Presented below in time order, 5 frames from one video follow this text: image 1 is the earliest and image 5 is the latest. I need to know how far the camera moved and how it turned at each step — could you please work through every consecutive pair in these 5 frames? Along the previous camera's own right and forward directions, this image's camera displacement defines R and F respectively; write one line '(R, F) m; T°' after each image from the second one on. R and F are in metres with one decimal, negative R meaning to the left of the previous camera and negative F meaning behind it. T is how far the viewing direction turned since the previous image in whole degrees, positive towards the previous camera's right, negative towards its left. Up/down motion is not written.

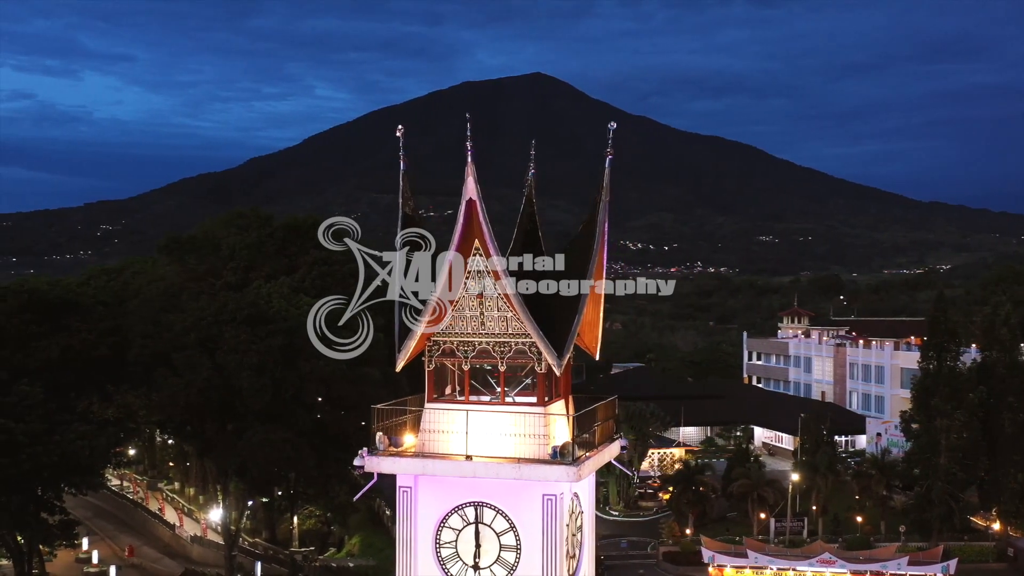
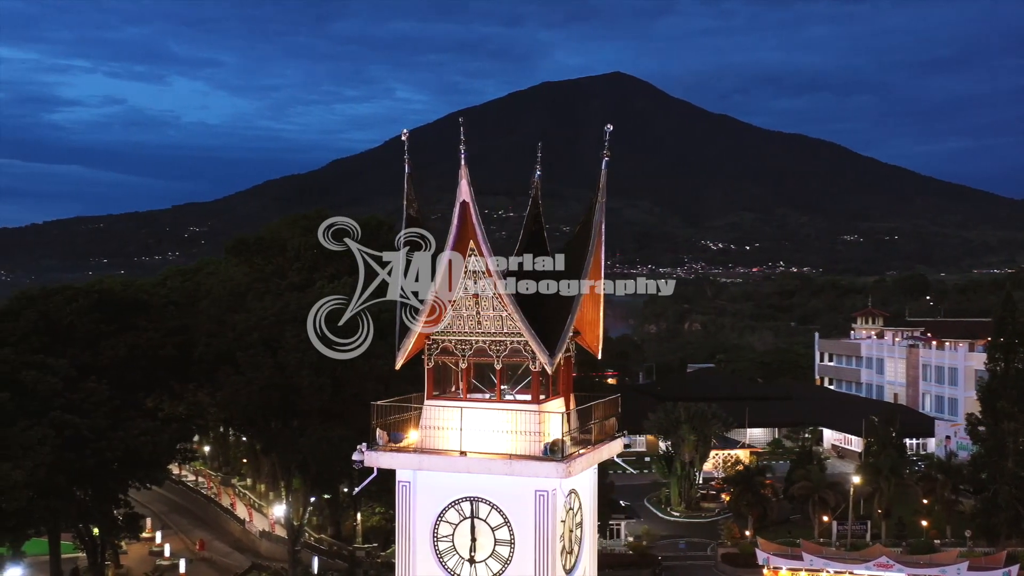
(+0.6, -0.2) m; -4°
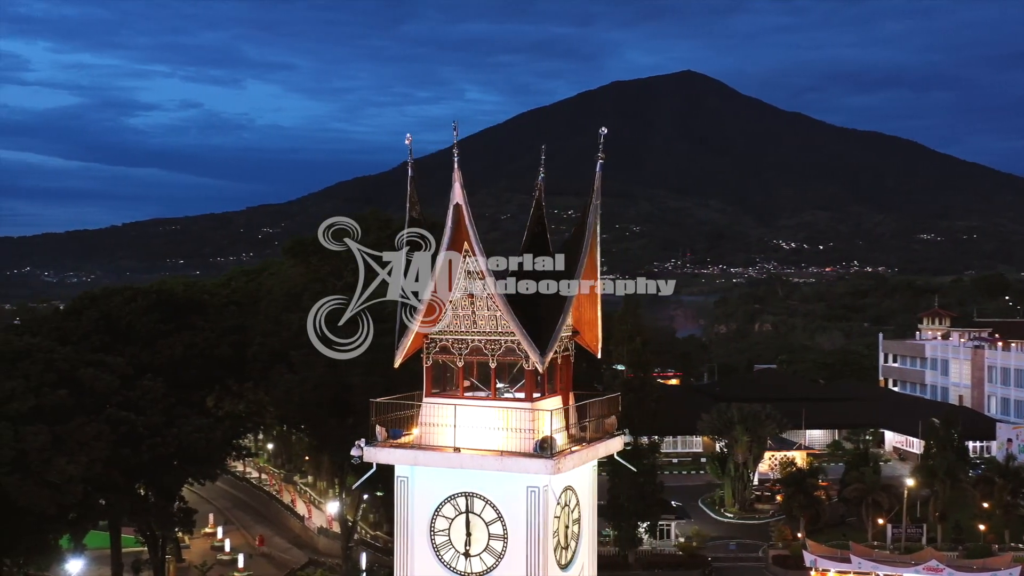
(+0.6, -0.2) m; -3°
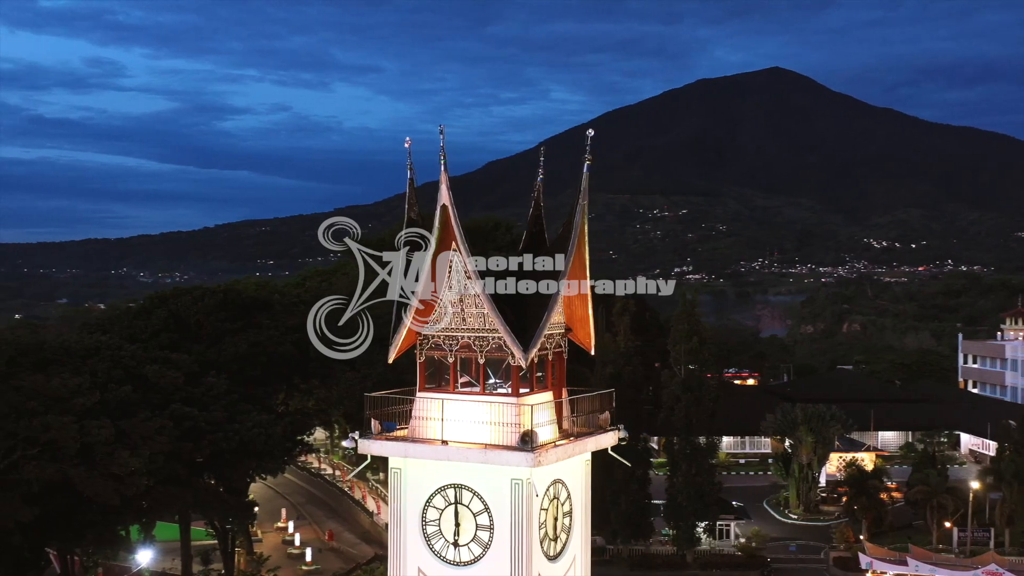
(+0.8, -0.2) m; -4°
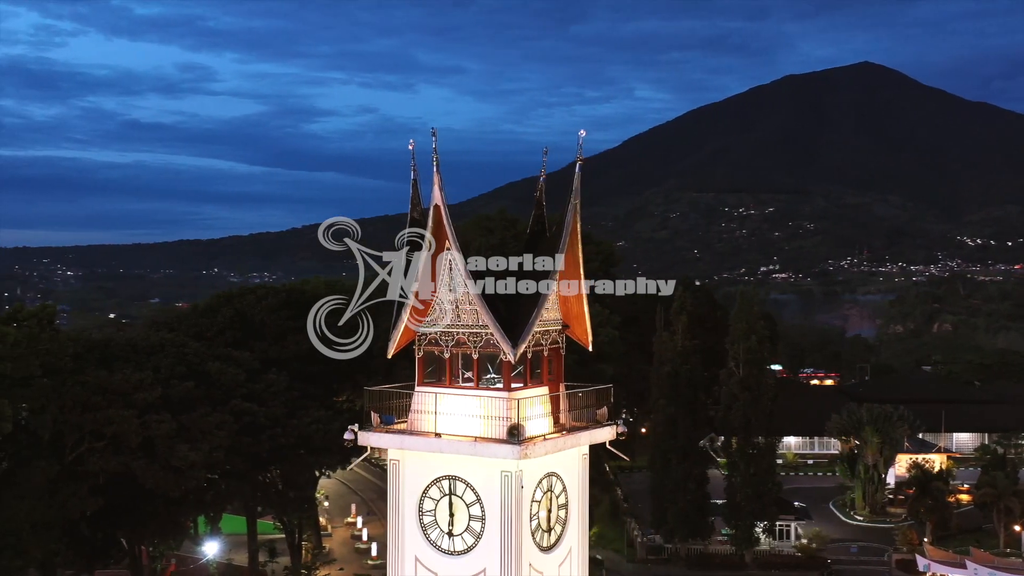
(+0.7, -0.2) m; -4°
